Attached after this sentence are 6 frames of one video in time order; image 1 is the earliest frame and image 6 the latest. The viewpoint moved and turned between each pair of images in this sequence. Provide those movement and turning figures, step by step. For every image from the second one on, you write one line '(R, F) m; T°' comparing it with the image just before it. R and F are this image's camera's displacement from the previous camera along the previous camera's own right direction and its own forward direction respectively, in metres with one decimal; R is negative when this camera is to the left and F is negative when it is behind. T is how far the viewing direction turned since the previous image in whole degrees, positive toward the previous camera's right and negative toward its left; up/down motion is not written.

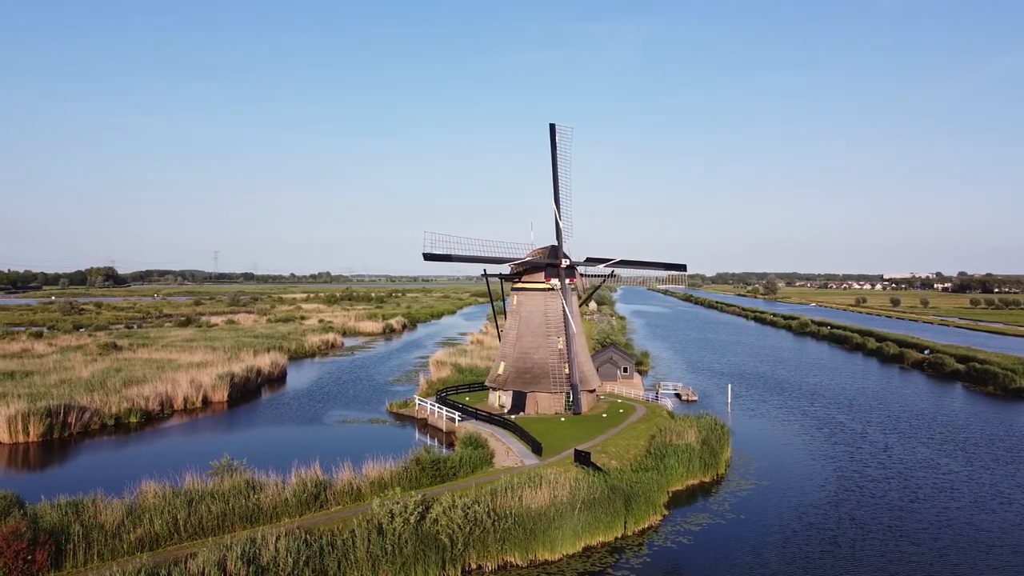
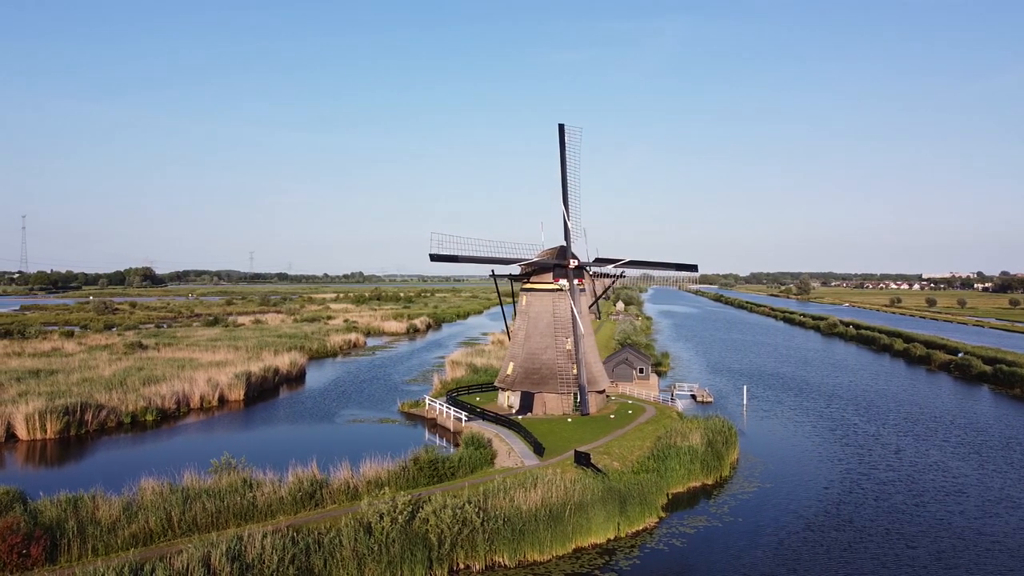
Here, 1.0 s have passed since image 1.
(+0.5, 0.0) m; -2°
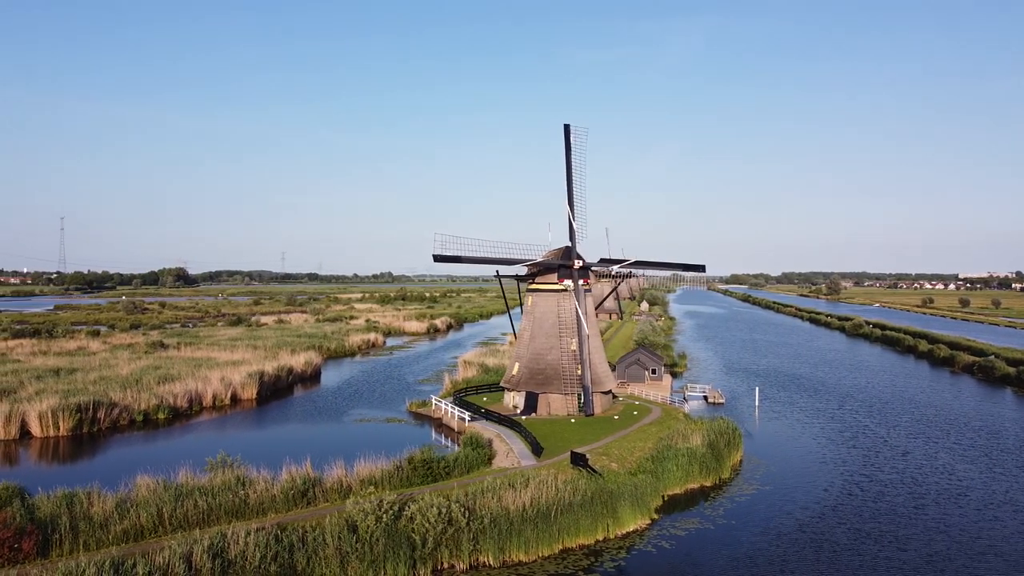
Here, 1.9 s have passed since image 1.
(+0.6, 0.0) m; -2°
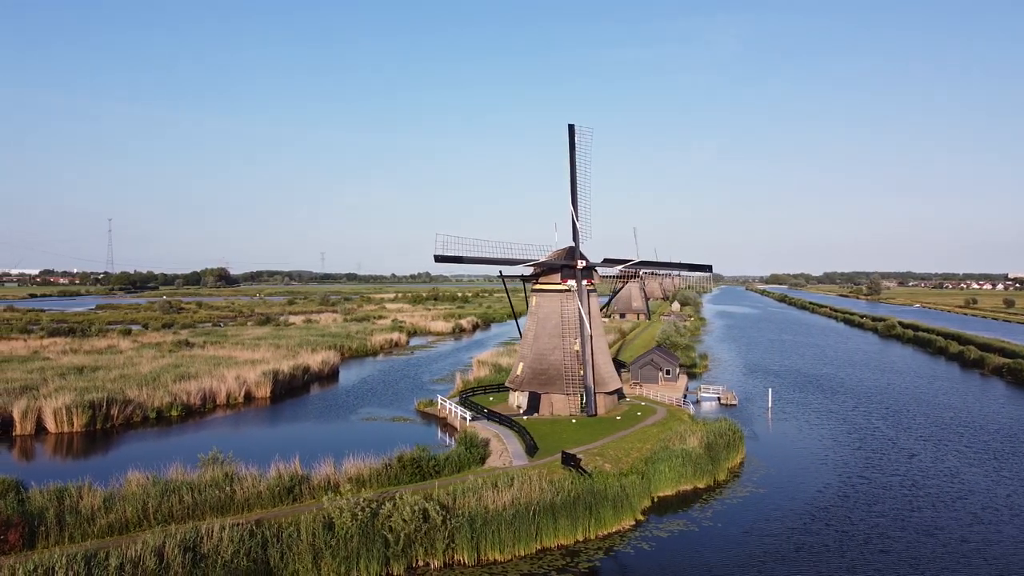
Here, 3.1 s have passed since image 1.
(+0.8, 0.0) m; -2°
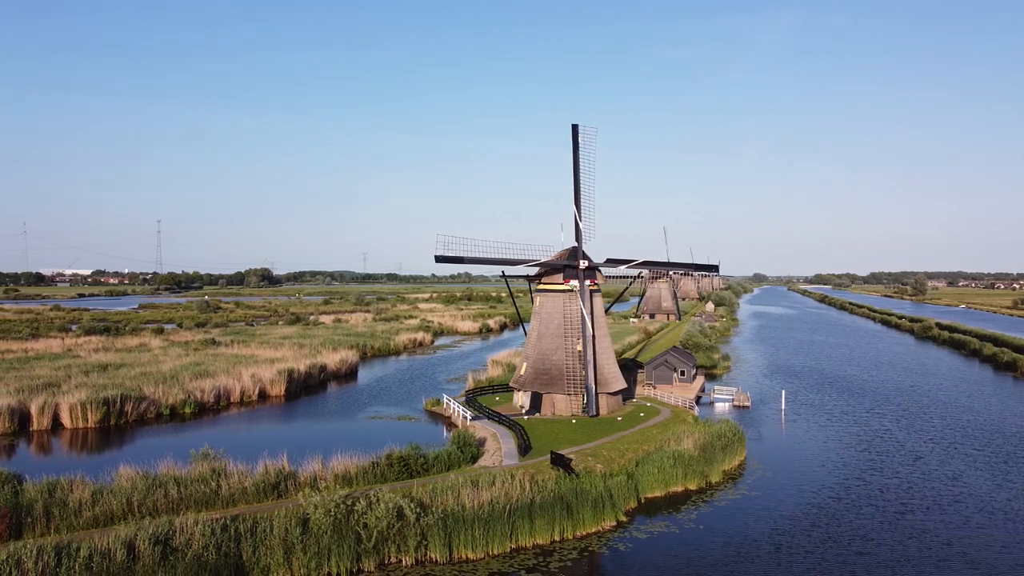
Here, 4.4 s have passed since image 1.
(+0.9, -0.1) m; -2°
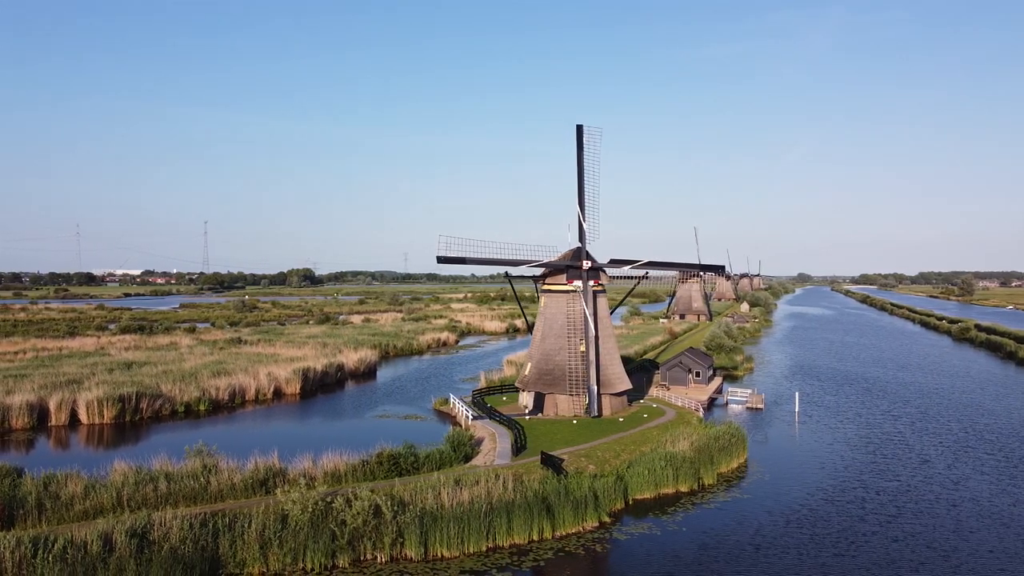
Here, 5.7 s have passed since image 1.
(+0.9, -0.1) m; -2°
